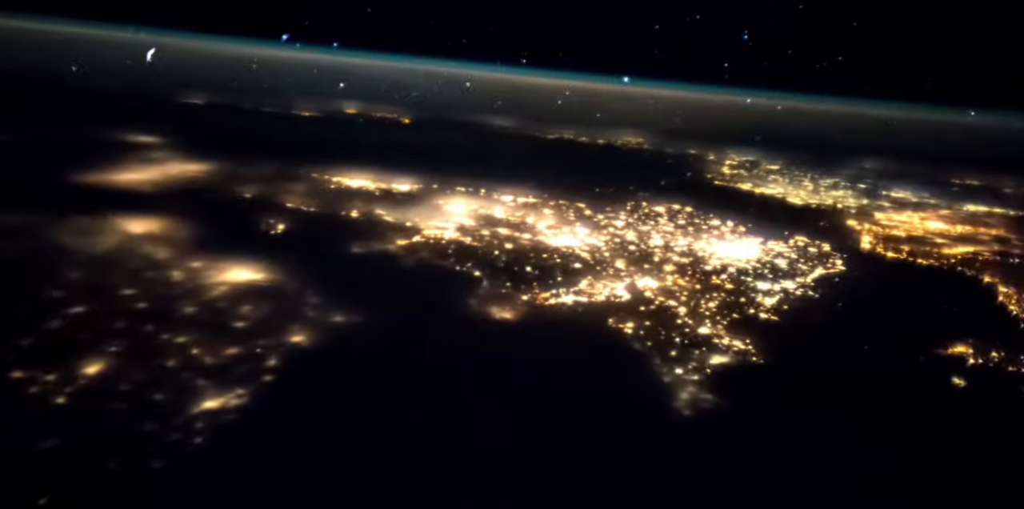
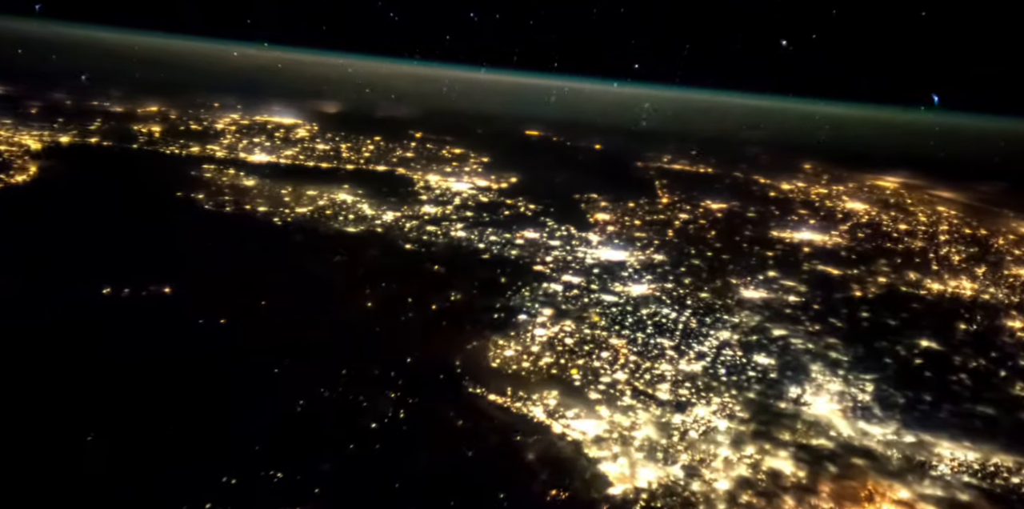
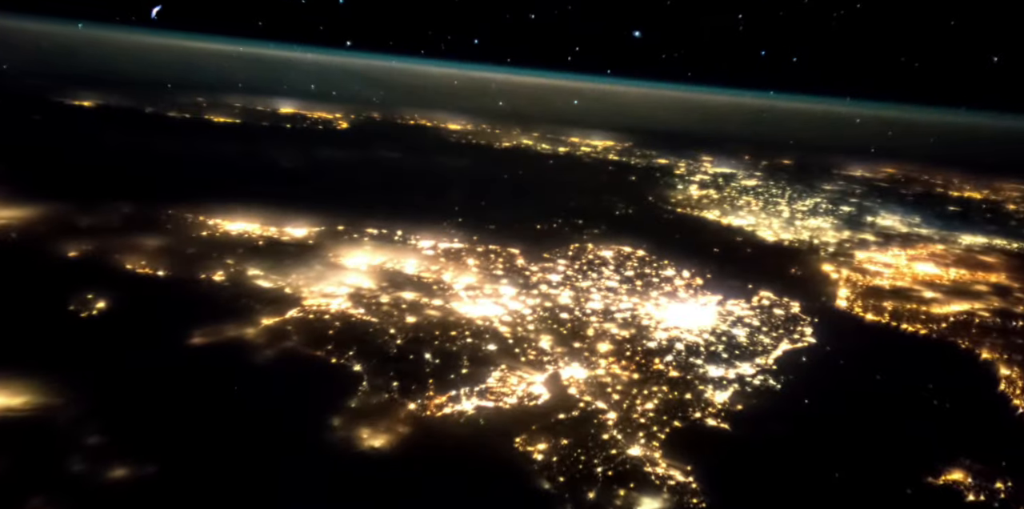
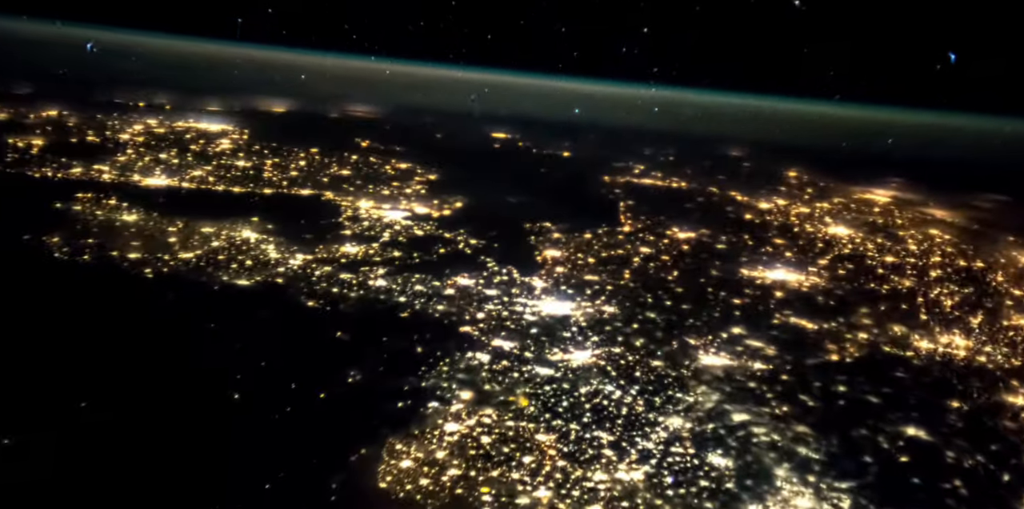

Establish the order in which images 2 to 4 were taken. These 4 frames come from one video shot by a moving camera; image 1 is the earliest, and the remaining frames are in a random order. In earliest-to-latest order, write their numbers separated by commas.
3, 2, 4
